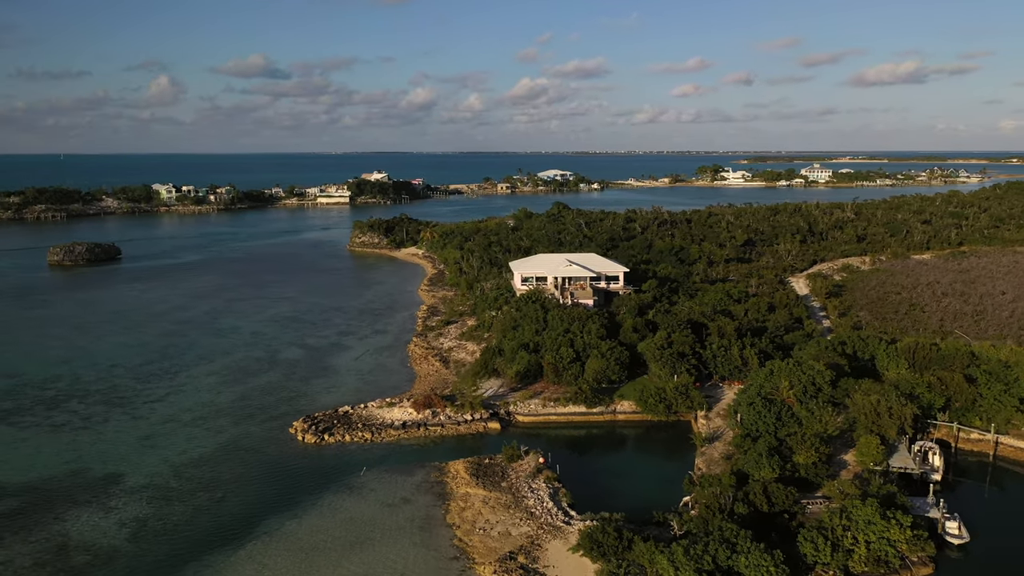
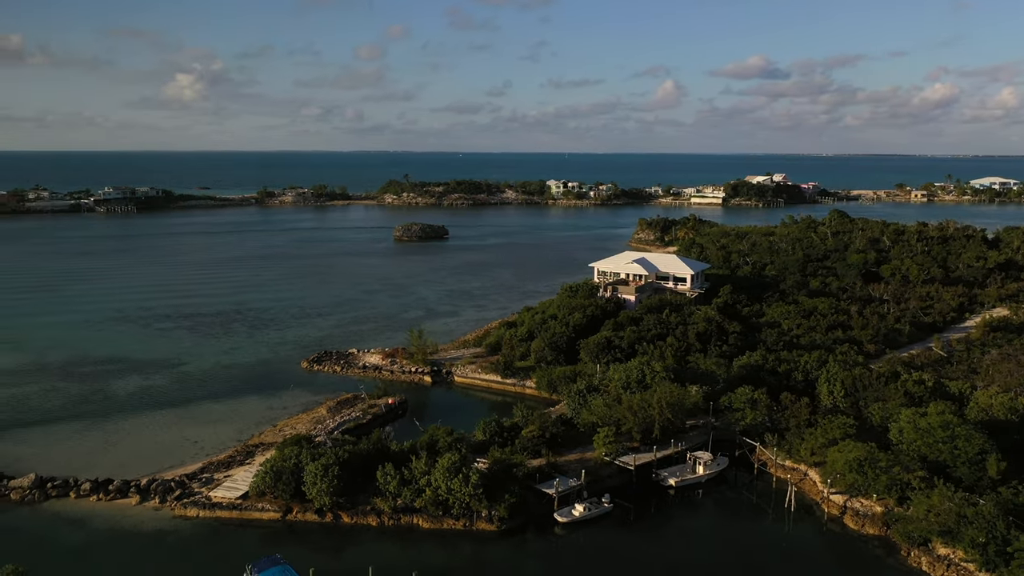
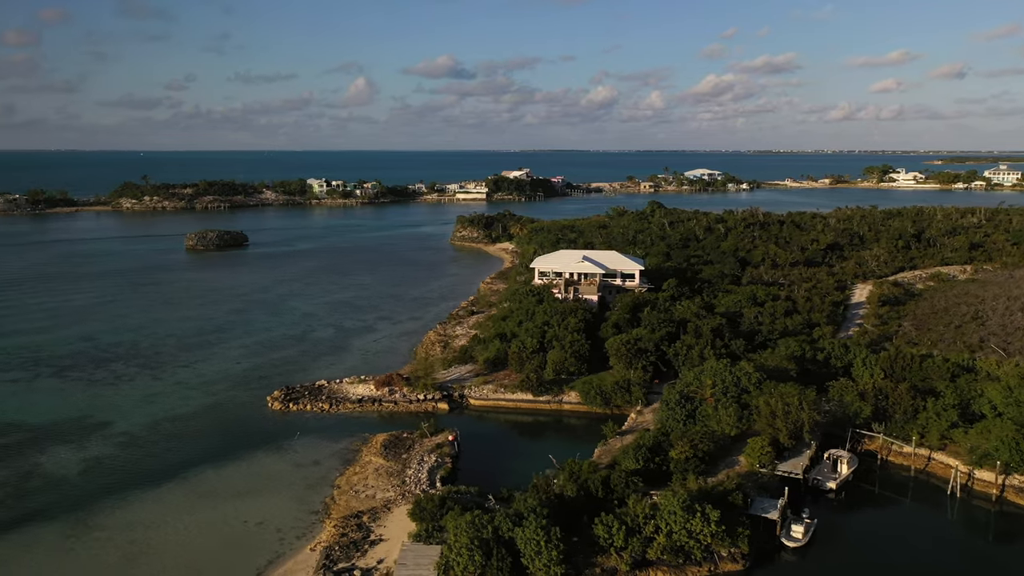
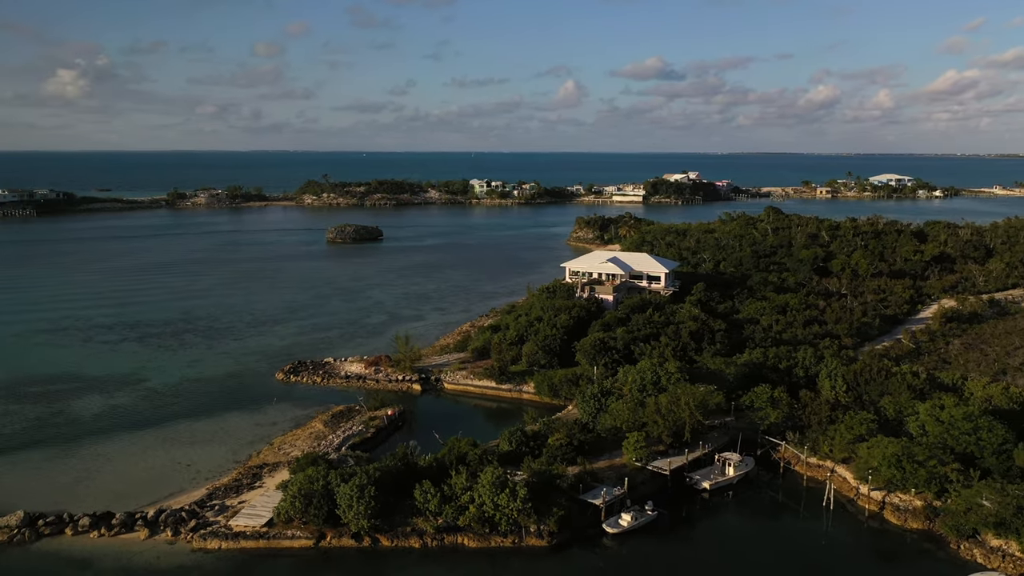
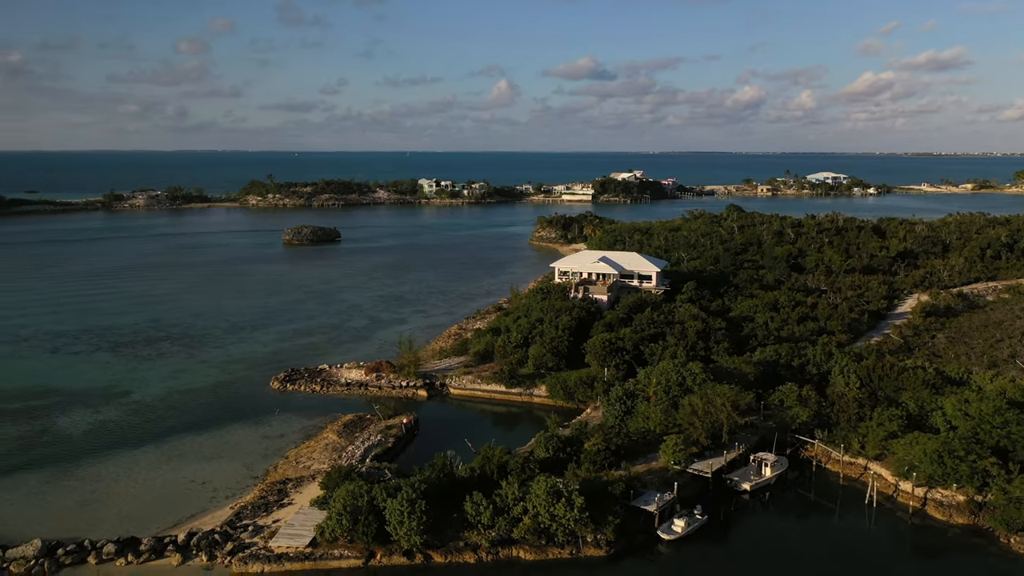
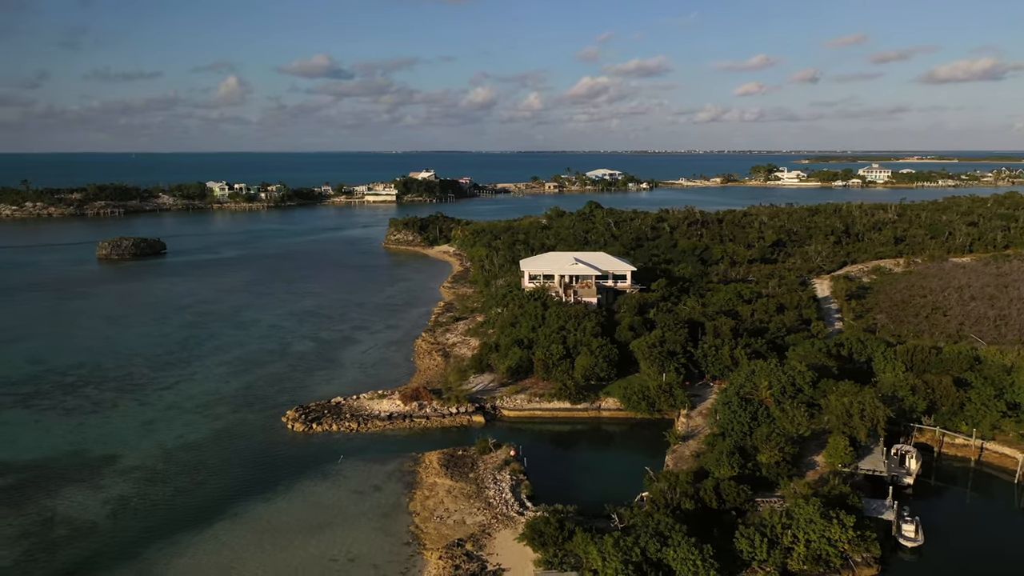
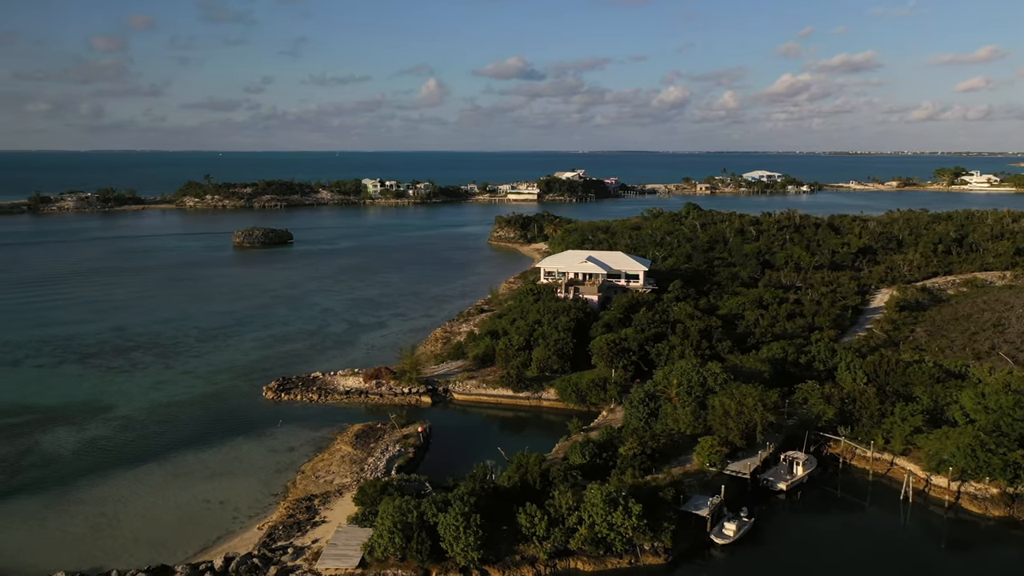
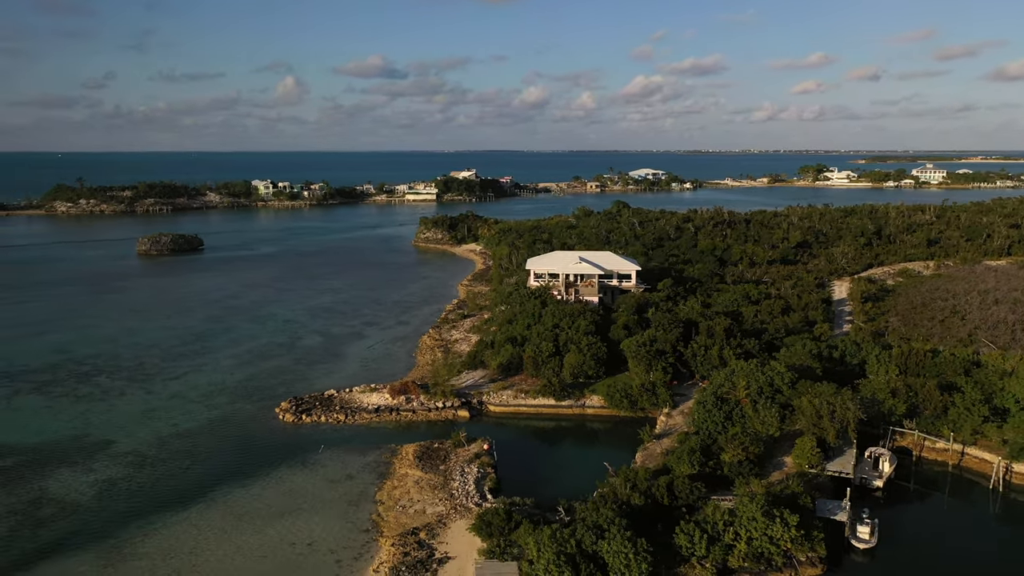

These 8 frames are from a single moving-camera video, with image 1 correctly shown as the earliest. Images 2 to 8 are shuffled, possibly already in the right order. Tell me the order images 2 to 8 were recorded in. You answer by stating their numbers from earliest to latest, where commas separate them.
6, 8, 3, 7, 5, 4, 2
